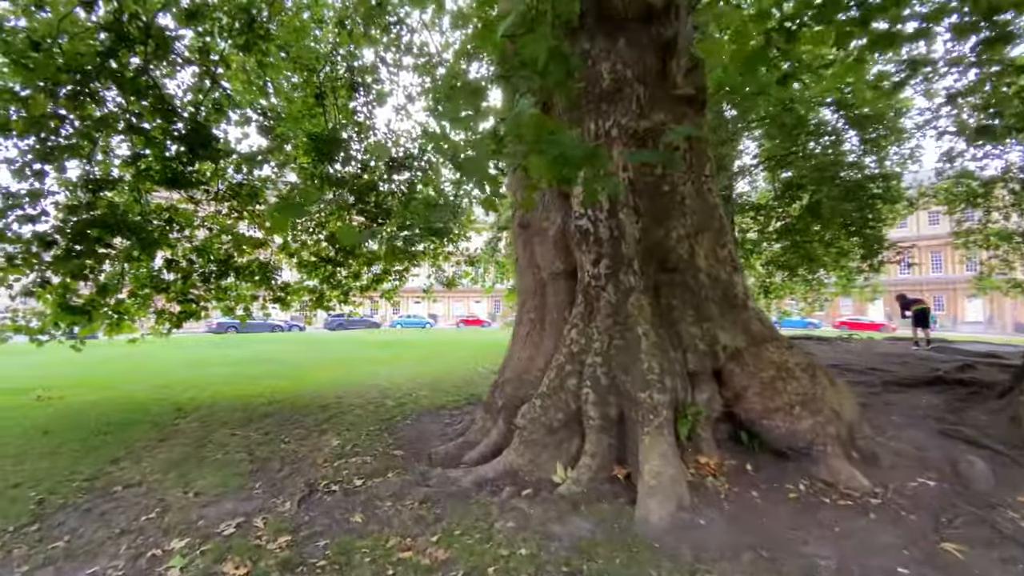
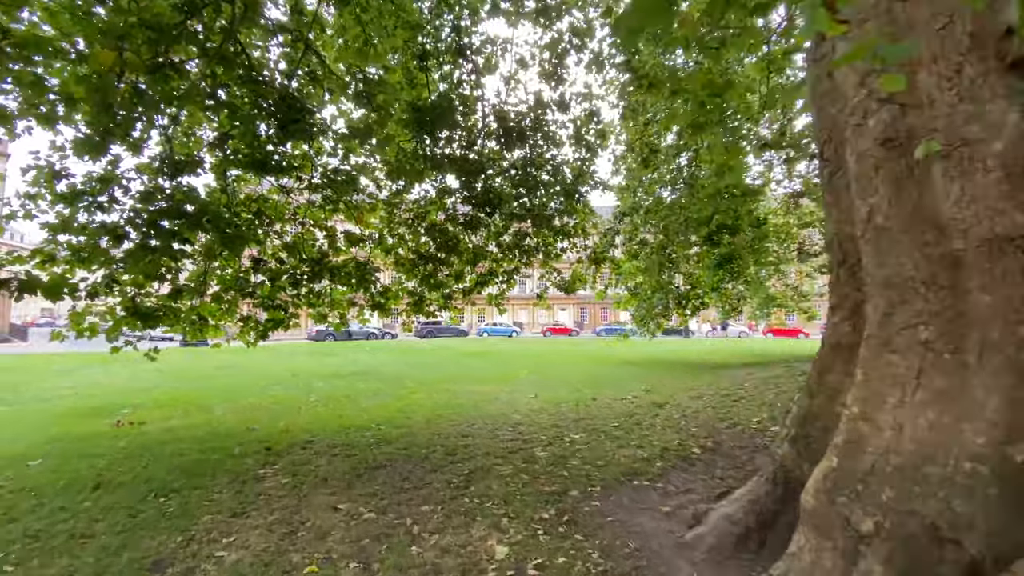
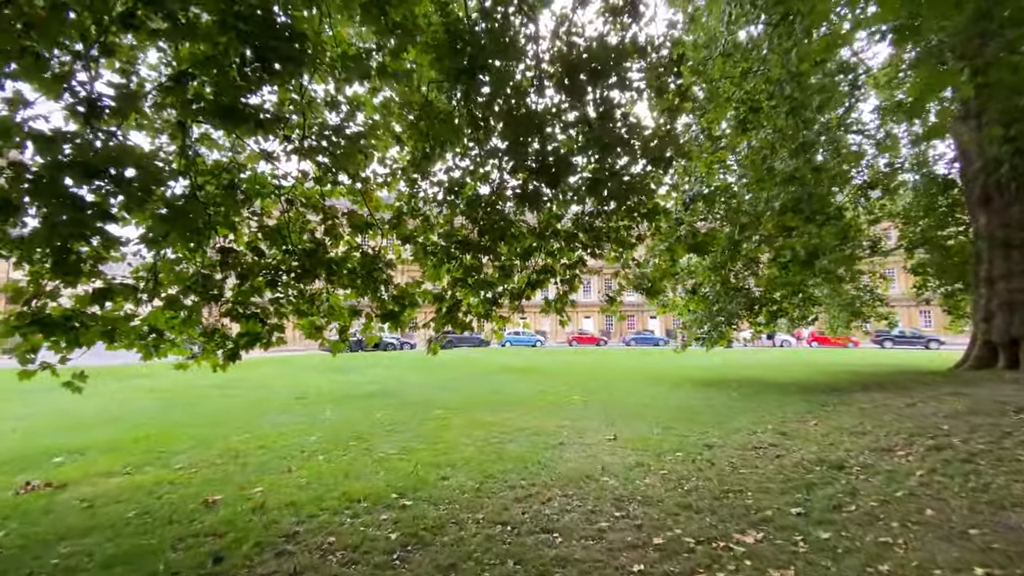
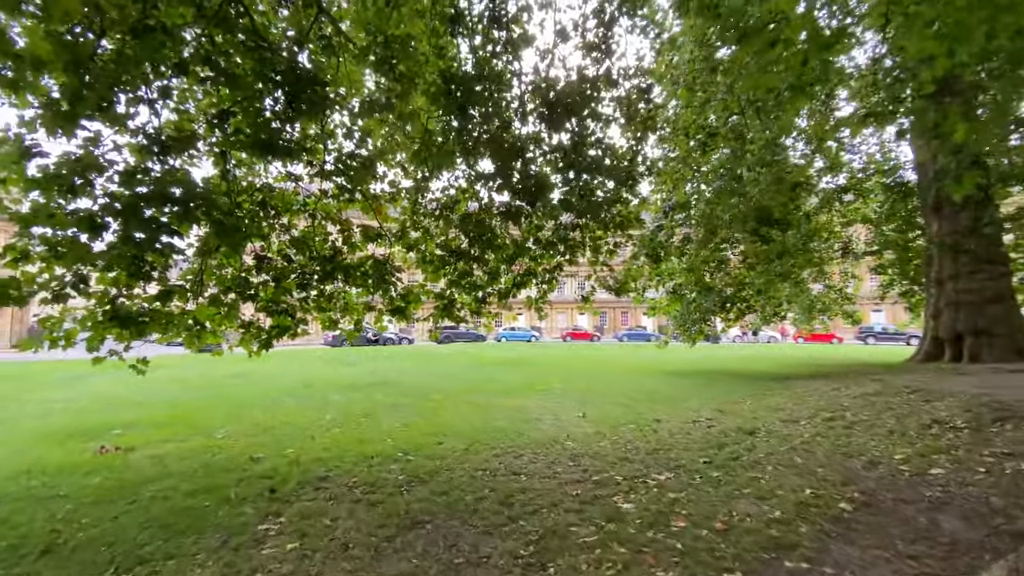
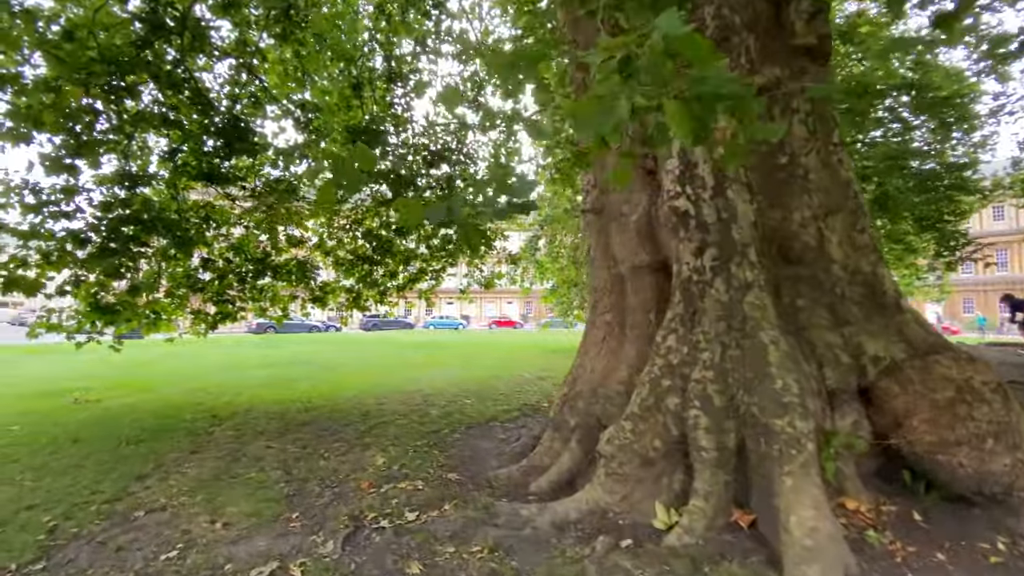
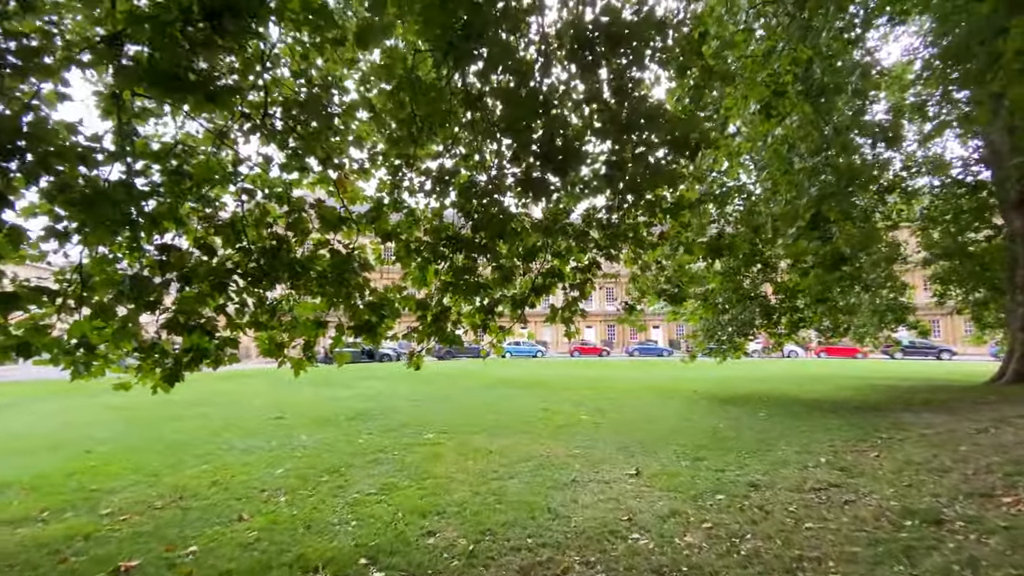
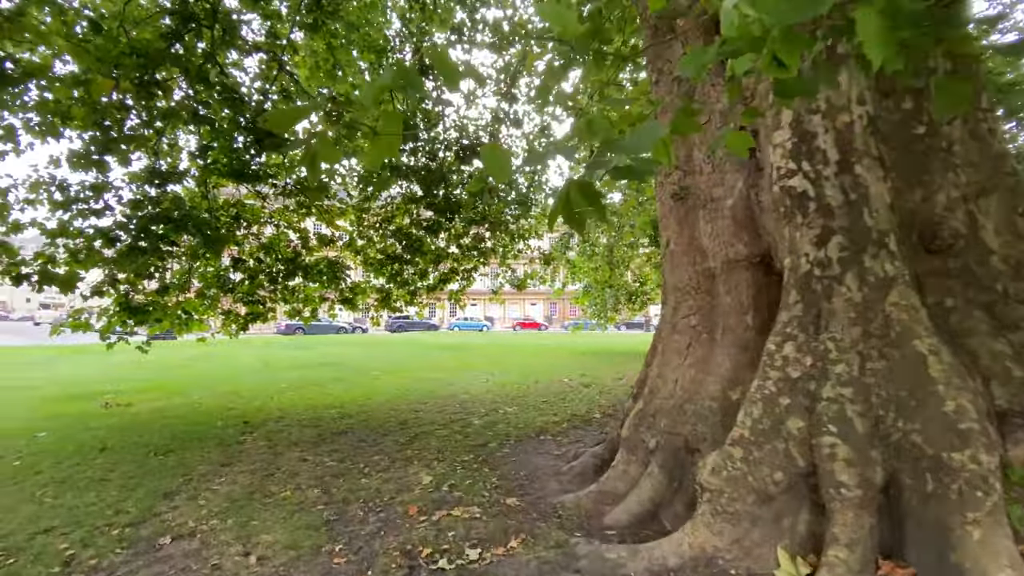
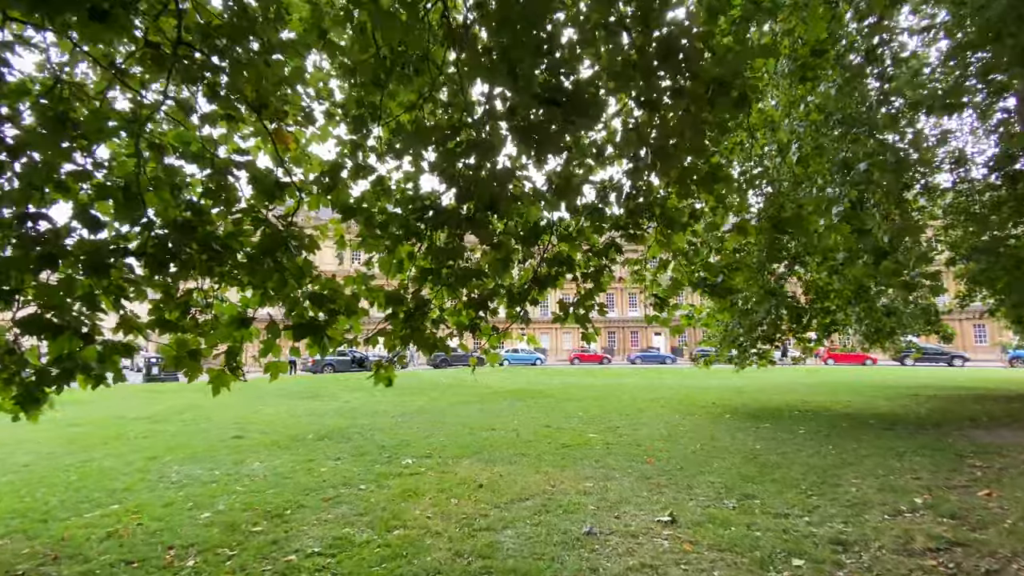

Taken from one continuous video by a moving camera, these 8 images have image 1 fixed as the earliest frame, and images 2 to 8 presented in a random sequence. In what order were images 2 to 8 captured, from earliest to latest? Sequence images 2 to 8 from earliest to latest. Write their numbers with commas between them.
5, 7, 2, 4, 3, 6, 8
